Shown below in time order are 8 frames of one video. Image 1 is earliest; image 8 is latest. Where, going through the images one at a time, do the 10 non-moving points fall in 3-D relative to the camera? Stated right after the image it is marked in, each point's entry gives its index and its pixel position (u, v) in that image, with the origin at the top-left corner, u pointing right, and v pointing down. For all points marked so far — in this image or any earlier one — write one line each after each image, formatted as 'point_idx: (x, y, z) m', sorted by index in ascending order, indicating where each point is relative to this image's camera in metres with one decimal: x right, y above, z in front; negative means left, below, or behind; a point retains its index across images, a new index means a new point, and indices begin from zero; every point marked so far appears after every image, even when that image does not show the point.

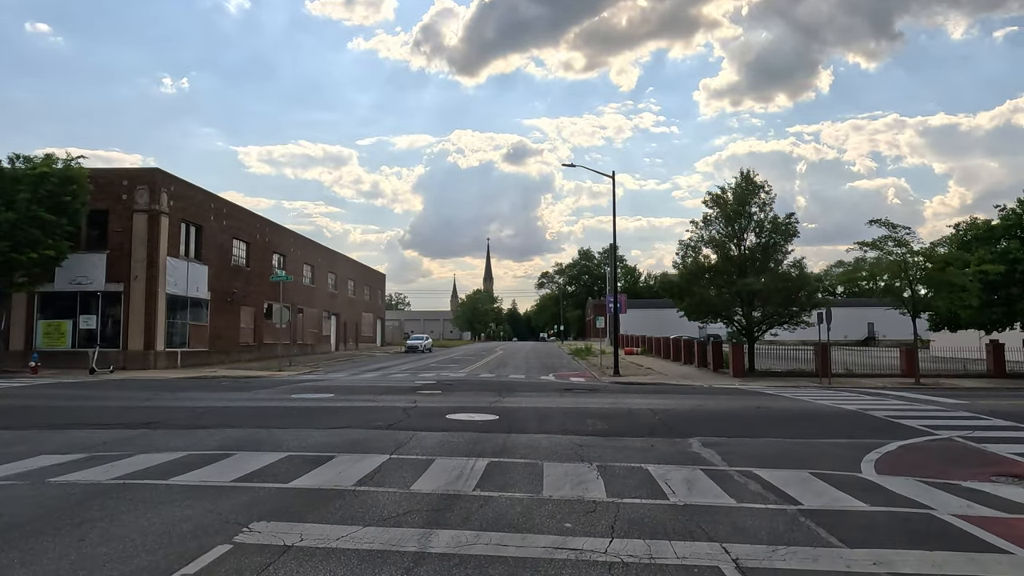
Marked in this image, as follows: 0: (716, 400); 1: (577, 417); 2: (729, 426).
0: (+4.6, -2.5, +17.2) m
1: (+1.2, -2.3, +13.5) m
2: (+3.6, -2.3, +12.8) m
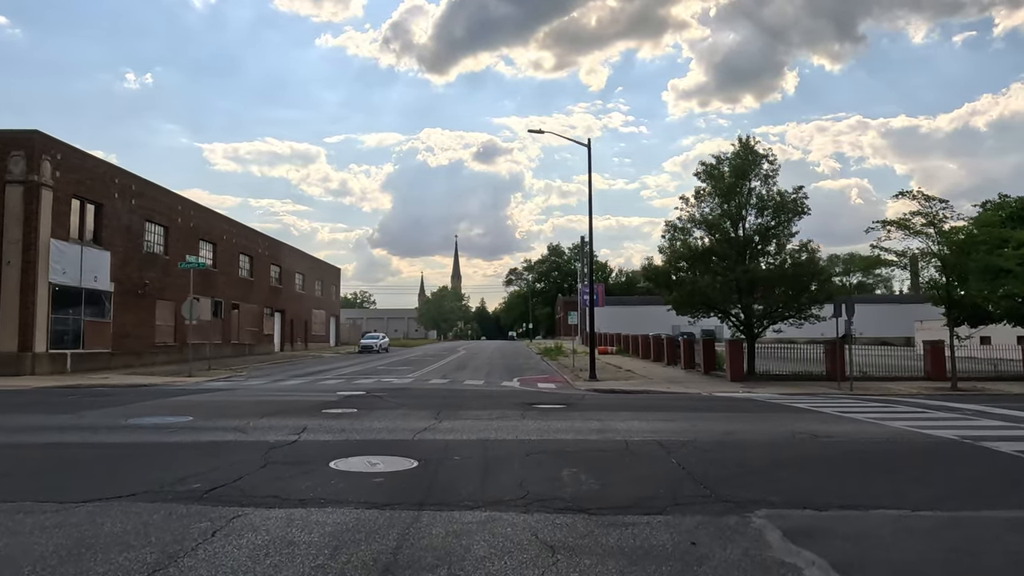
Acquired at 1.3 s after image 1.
0: (+3.7, -2.1, +12.0) m
1: (+0.4, -1.9, +8.2) m
2: (+2.9, -1.9, +7.6) m
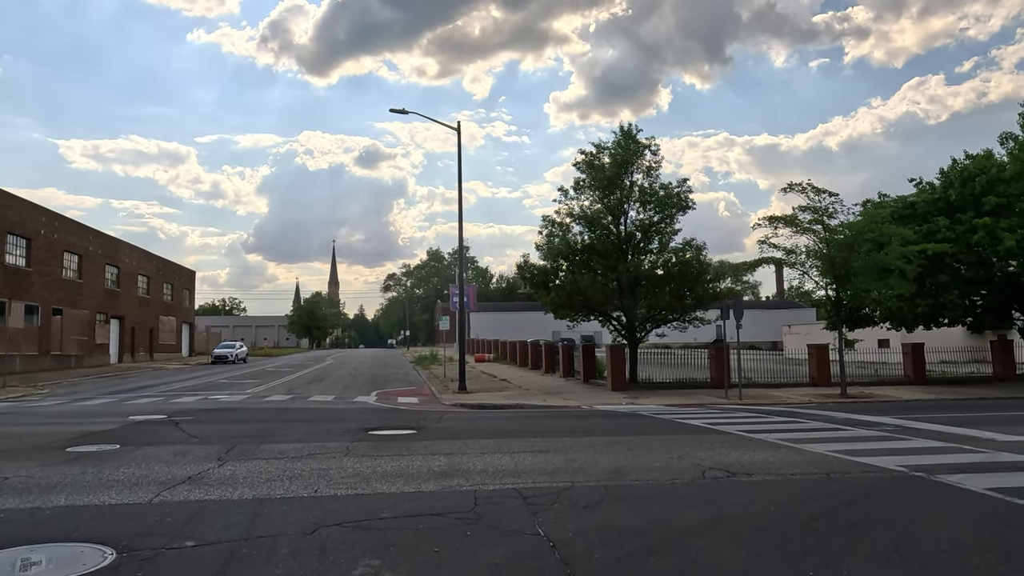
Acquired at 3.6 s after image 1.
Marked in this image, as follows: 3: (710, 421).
0: (+1.5, -2.0, +9.3) m
1: (-1.2, -1.7, +5.0) m
2: (+1.4, -1.7, +4.8) m
3: (+3.5, -2.4, +13.6) m
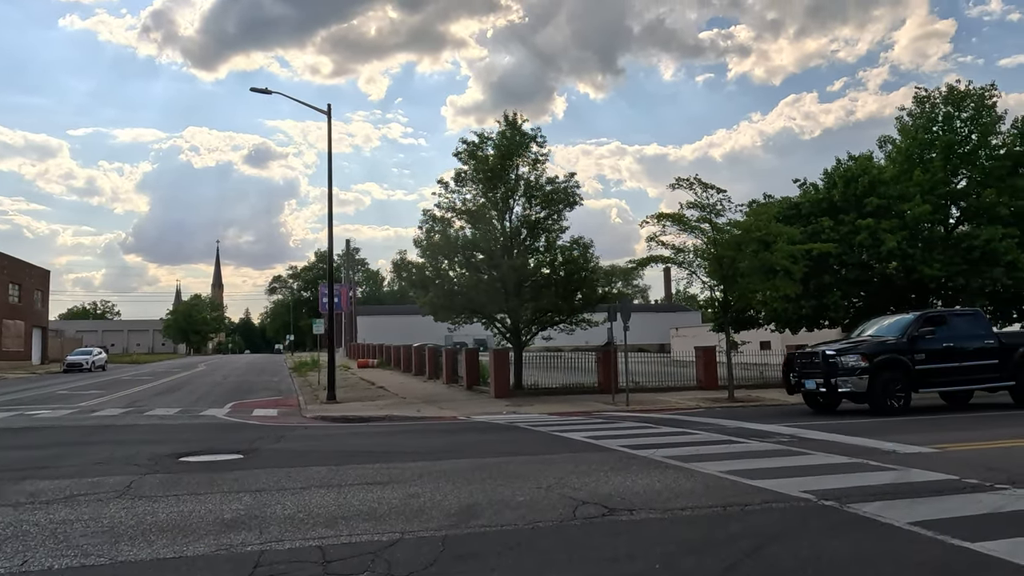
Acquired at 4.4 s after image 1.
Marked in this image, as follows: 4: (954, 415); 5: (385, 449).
0: (-0.1, -1.9, +7.6) m
1: (-2.2, -1.6, +3.0) m
2: (+0.4, -1.6, +3.1) m
3: (+1.3, -2.3, +12.2) m
4: (+7.9, -2.3, +13.8) m
5: (-1.7, -2.2, +10.4) m
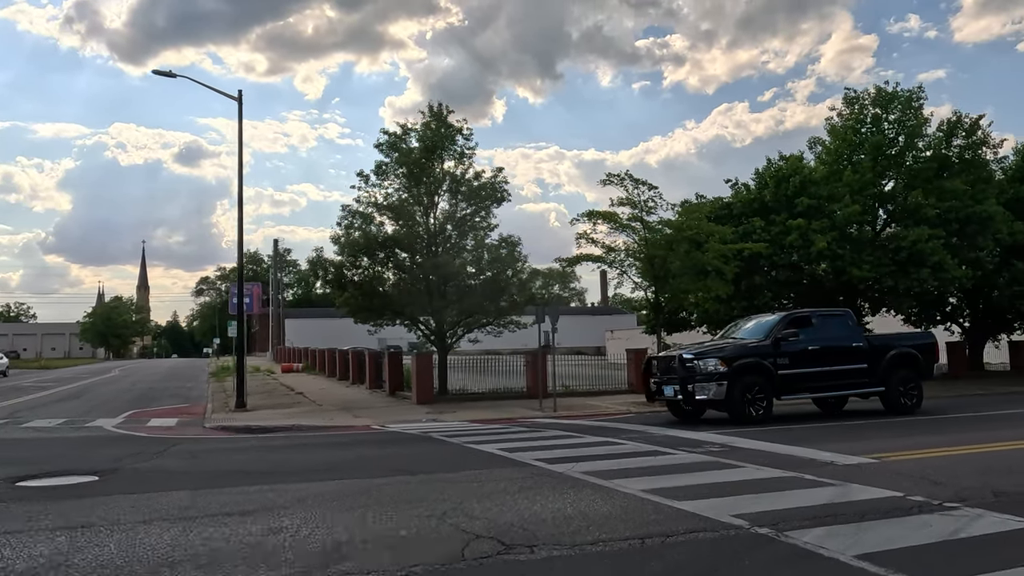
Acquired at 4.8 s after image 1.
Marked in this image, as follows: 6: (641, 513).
0: (-1.1, -1.8, +6.5) m
1: (-2.8, -1.5, +1.8) m
2: (-0.2, -1.6, +2.1) m
3: (0.0, -2.3, +11.2) m
4: (+6.5, -2.3, +13.4) m
5: (-2.9, -2.1, +9.2) m
6: (+1.0, -1.8, +6.1) m
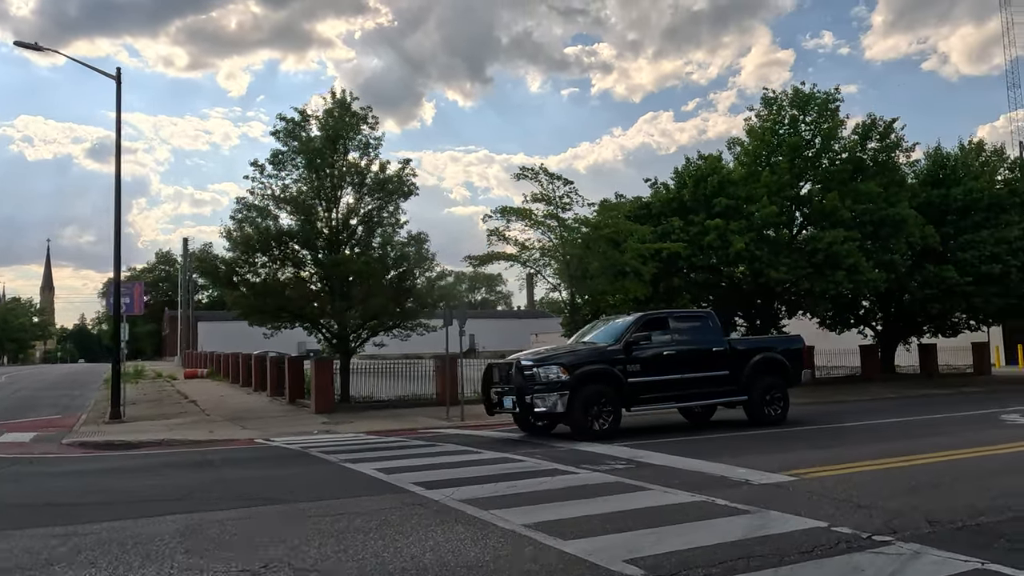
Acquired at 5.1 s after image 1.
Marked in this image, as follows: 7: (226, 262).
0: (-2.1, -1.8, +5.1) m
1: (-3.4, -1.4, +0.2) m
2: (-0.8, -1.5, +0.8) m
3: (-1.5, -2.2, +9.9) m
4: (+4.8, -2.3, +12.6) m
5: (-4.2, -2.1, +7.6) m
6: (0.0, -1.7, +4.9) m
7: (-7.4, +0.7, +20.0) m
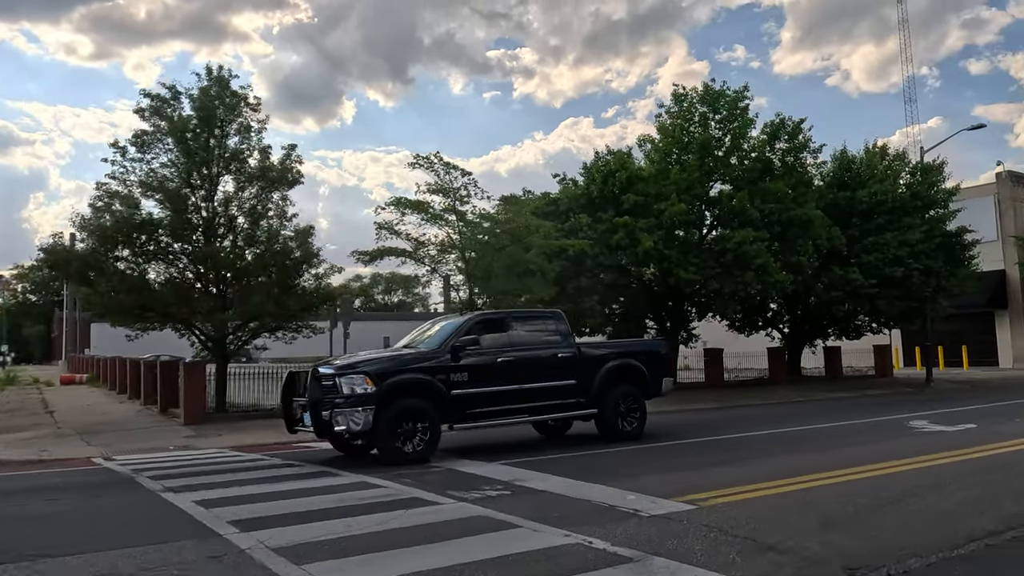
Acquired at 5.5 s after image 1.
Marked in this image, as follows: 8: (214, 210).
0: (-3.1, -1.7, +3.5) m
1: (-3.9, -1.3, -1.5) m
2: (-1.4, -1.4, -0.7) m
3: (-3.0, -2.2, +8.2) m
4: (+3.0, -2.3, +11.7) m
5: (-5.4, -2.0, +5.8) m
6: (-1.0, -1.7, +3.5) m
7: (-9.9, +0.8, +17.7) m
8: (-7.2, +1.9, +18.7) m
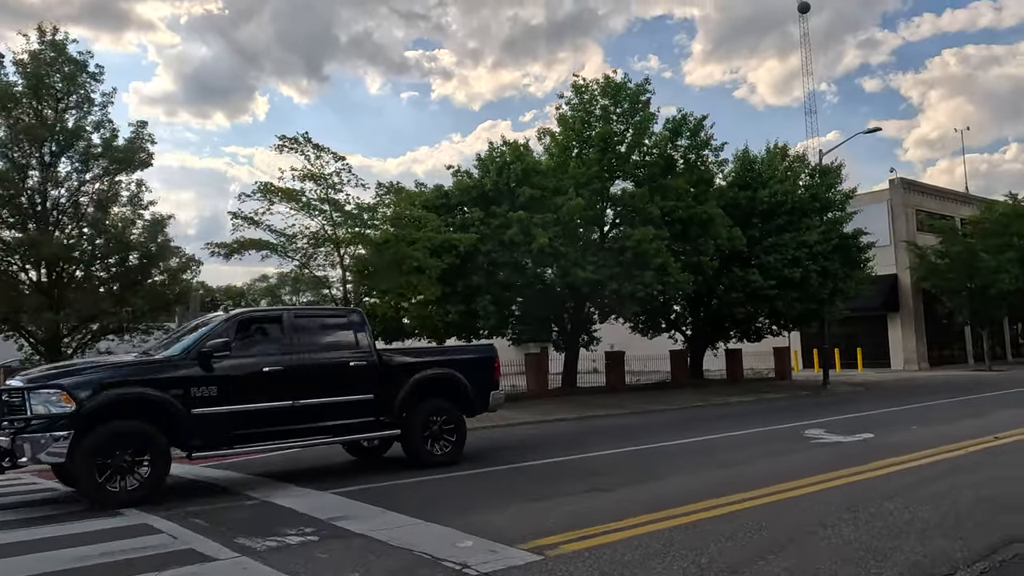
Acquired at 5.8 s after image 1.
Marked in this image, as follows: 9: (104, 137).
0: (-4.1, -1.6, +1.6) m
1: (-4.3, -1.2, -3.4) m
2: (-1.9, -1.3, -2.4) m
3: (-4.5, -2.1, +6.4) m
4: (+1.0, -2.2, +10.4) m
5: (-6.6, -1.8, +3.6) m
6: (-2.0, -1.6, +1.8) m
7: (-12.4, +0.9, +15.0) m
8: (-9.8, +2.0, +16.3) m
9: (-8.9, +3.3, +16.8) m
